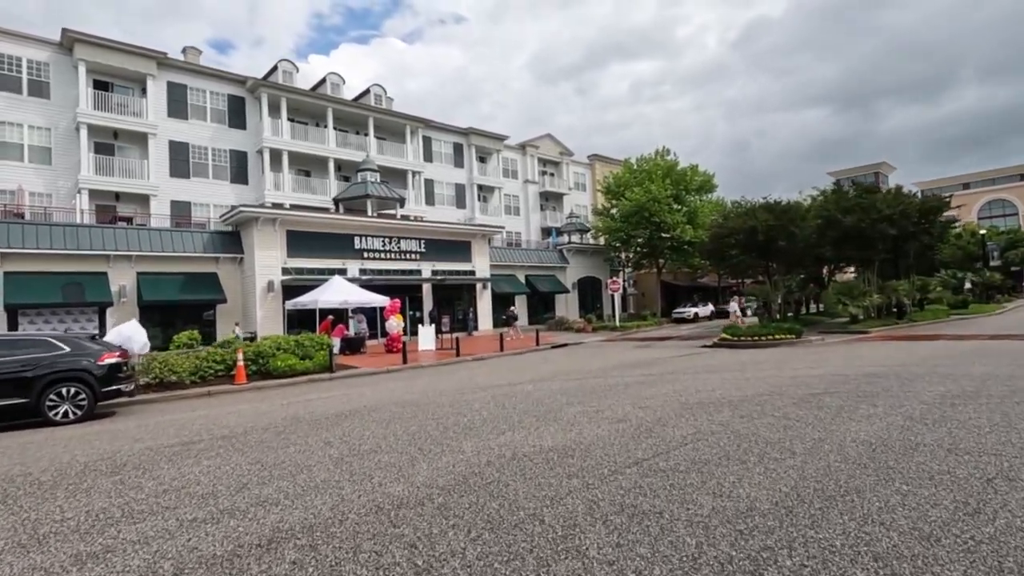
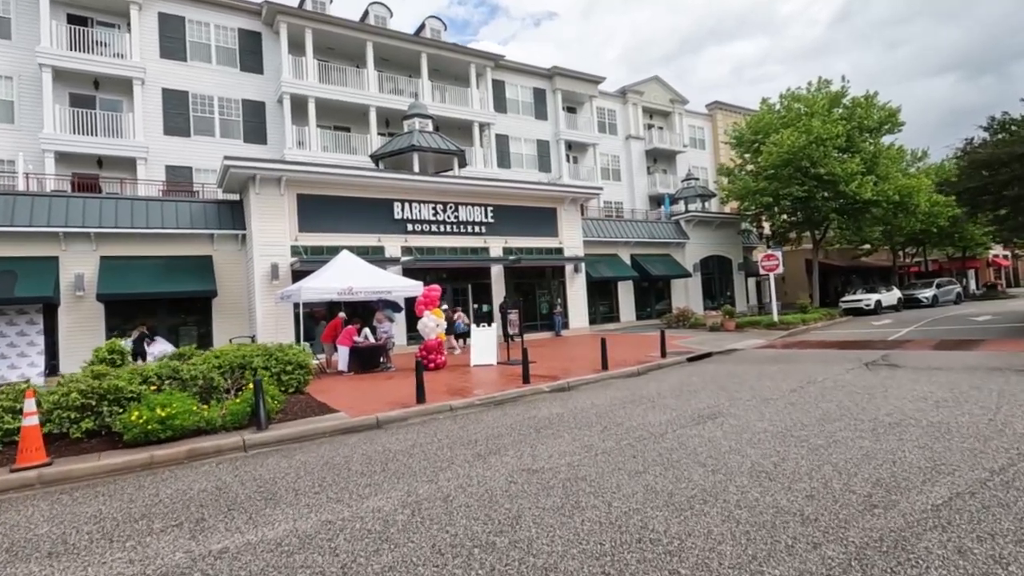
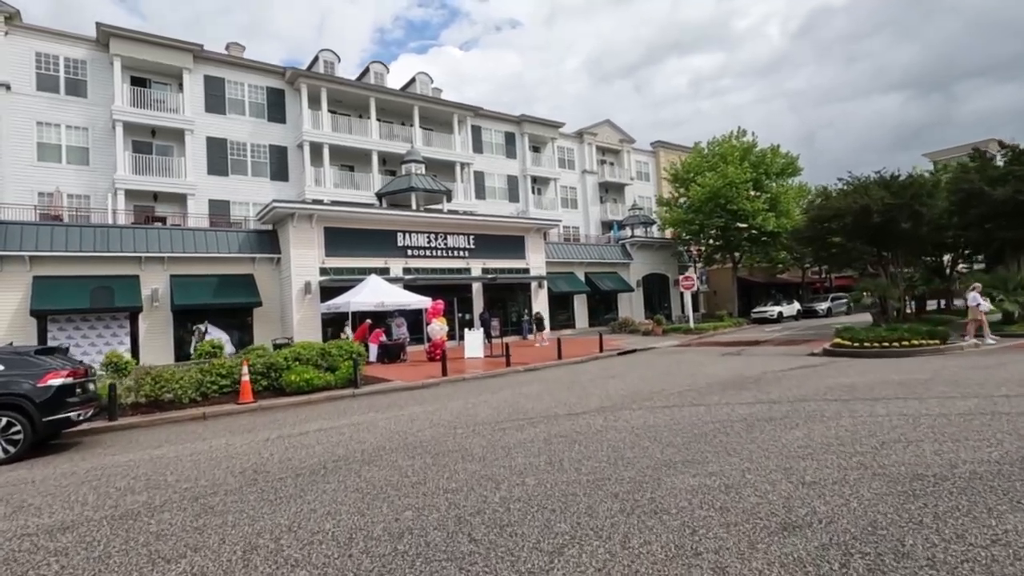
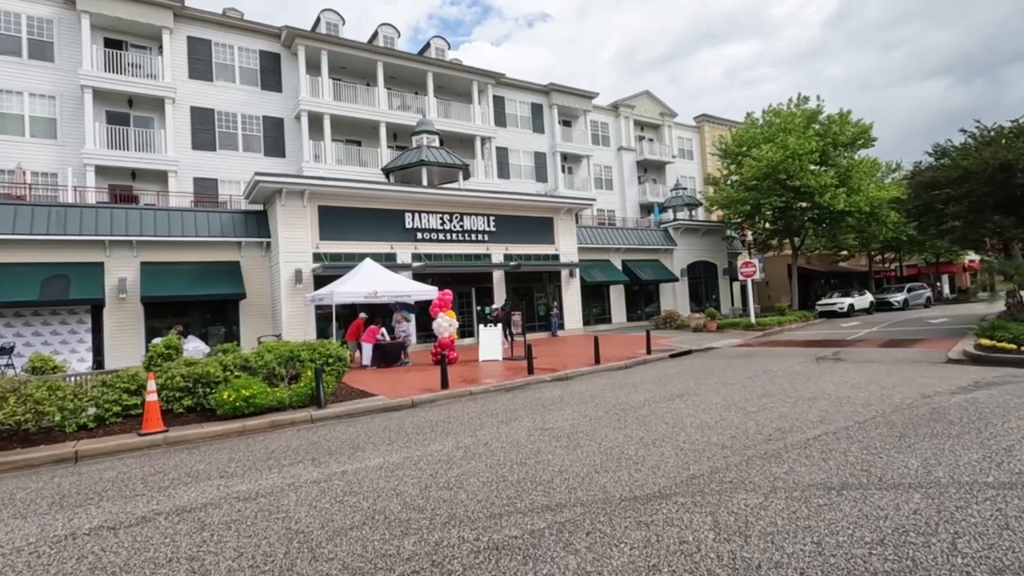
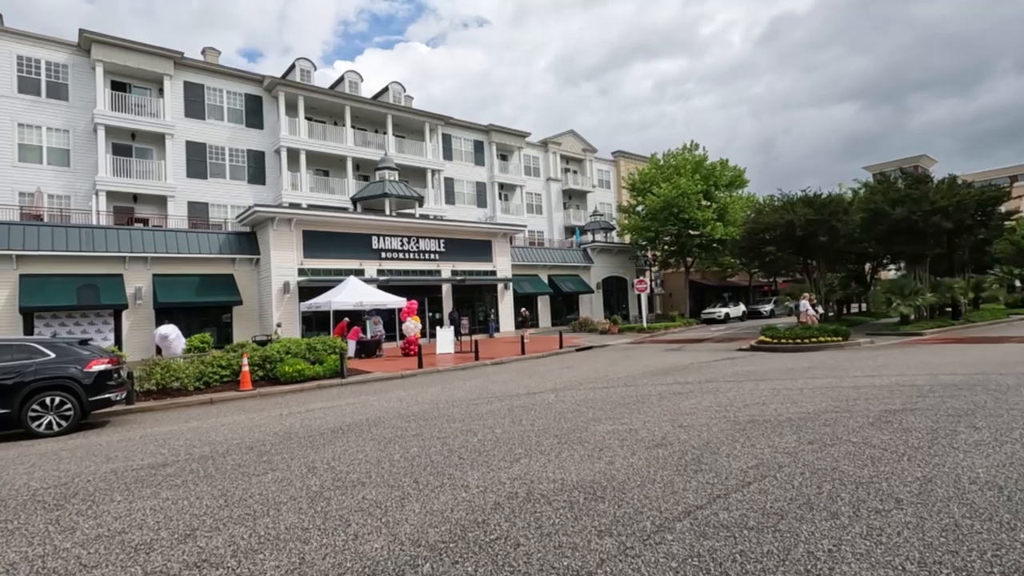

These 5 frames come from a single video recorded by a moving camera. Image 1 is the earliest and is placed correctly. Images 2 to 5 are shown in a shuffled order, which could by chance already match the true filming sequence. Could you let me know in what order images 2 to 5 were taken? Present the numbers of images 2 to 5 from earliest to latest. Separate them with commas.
5, 3, 4, 2
